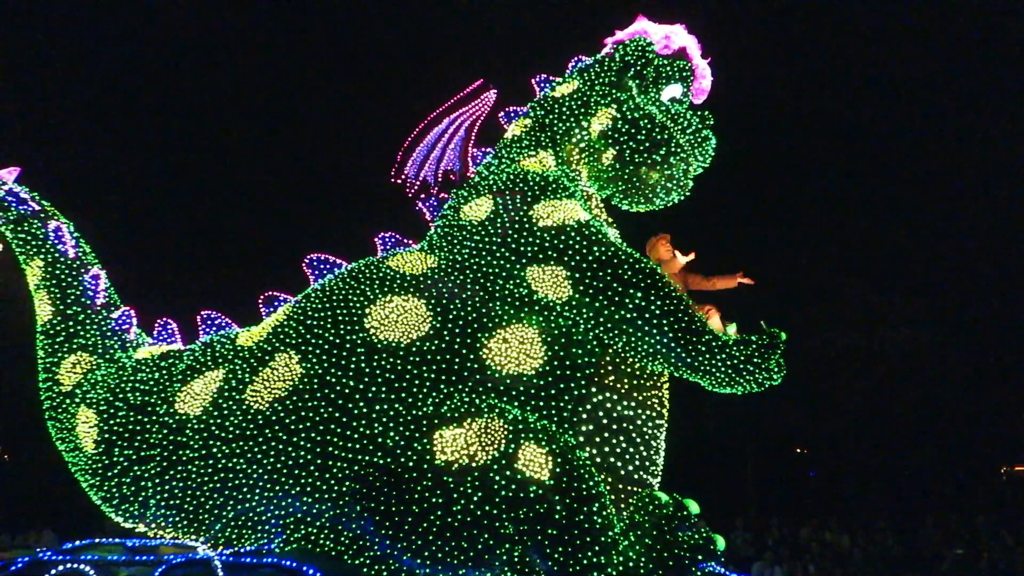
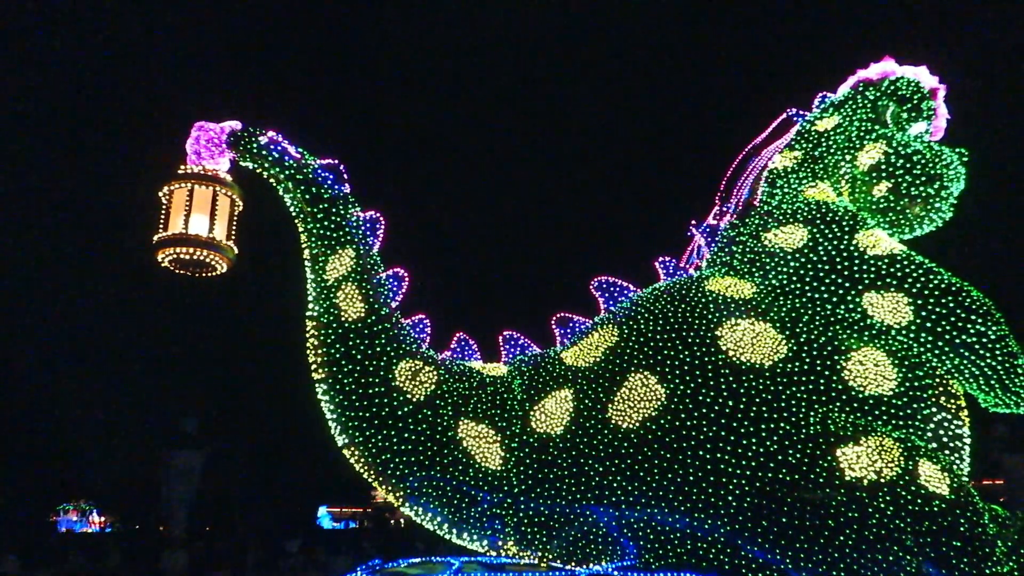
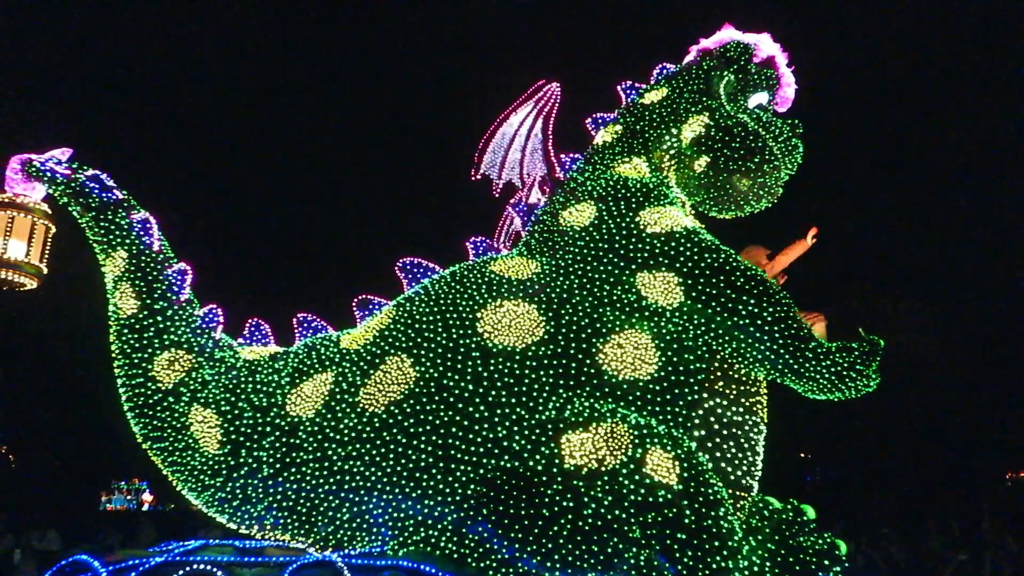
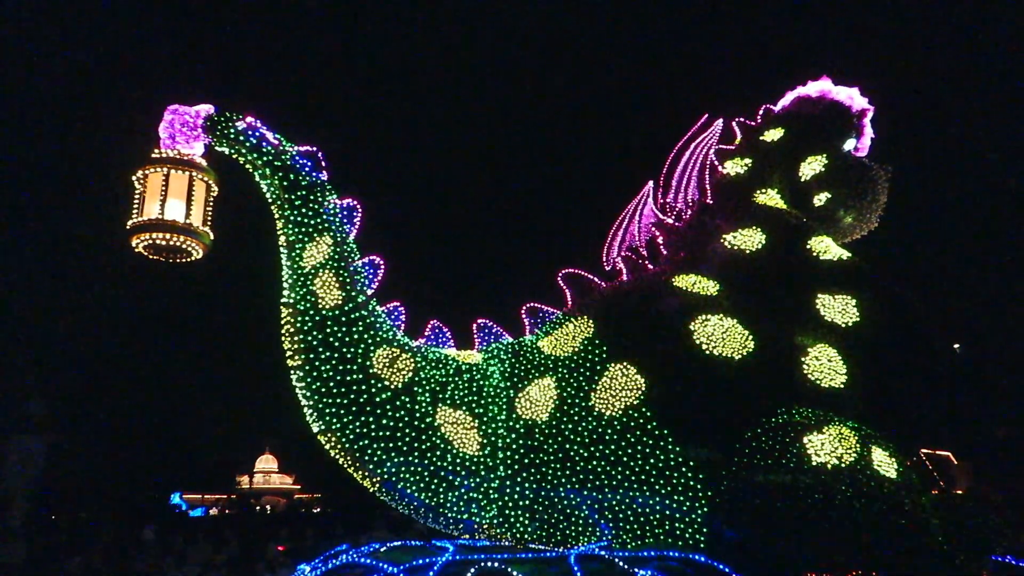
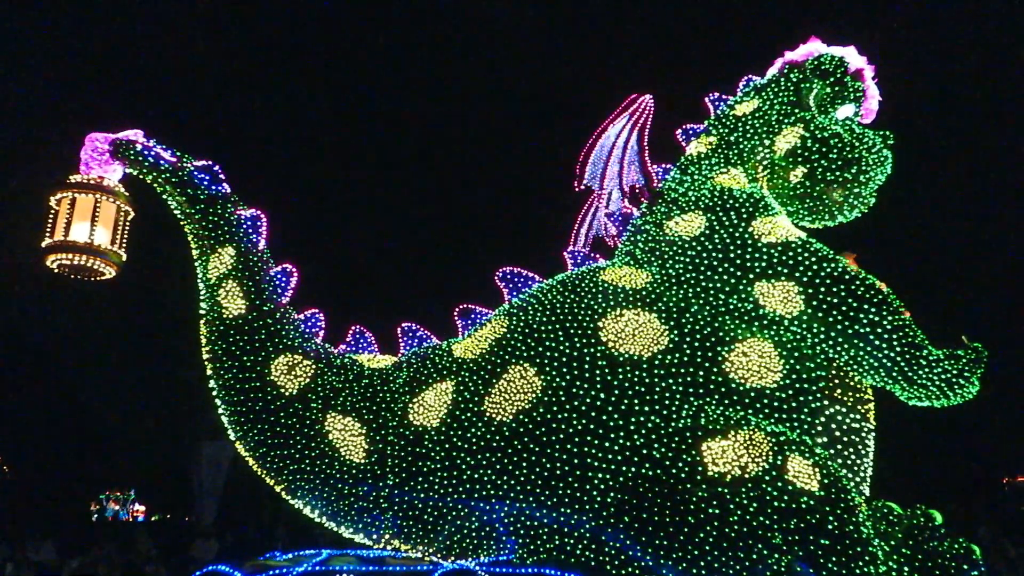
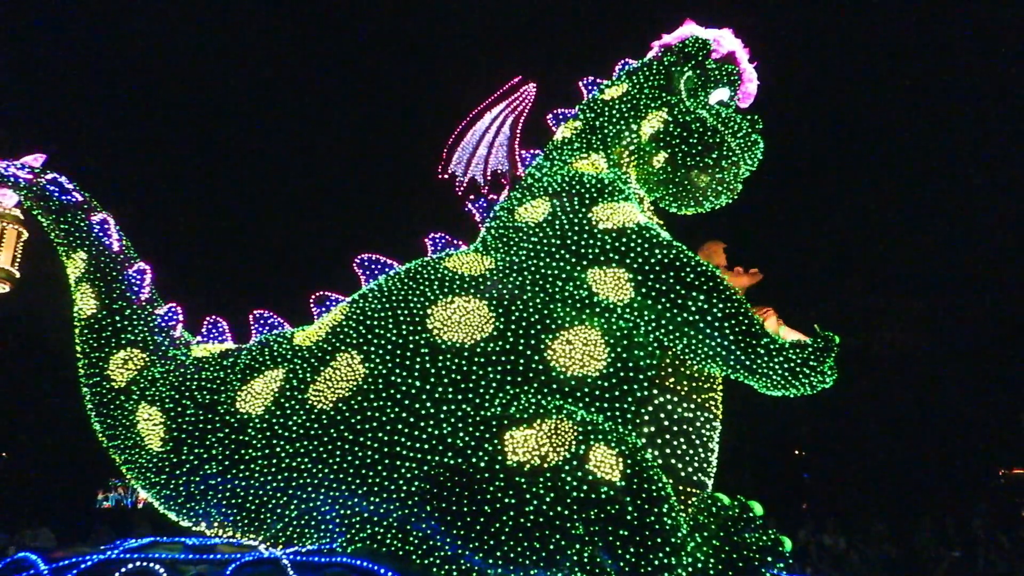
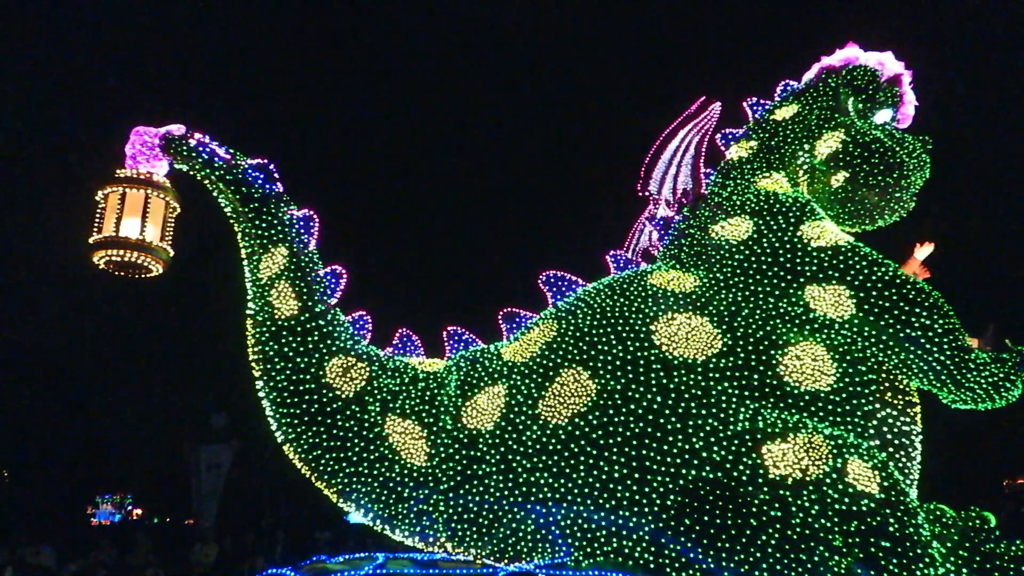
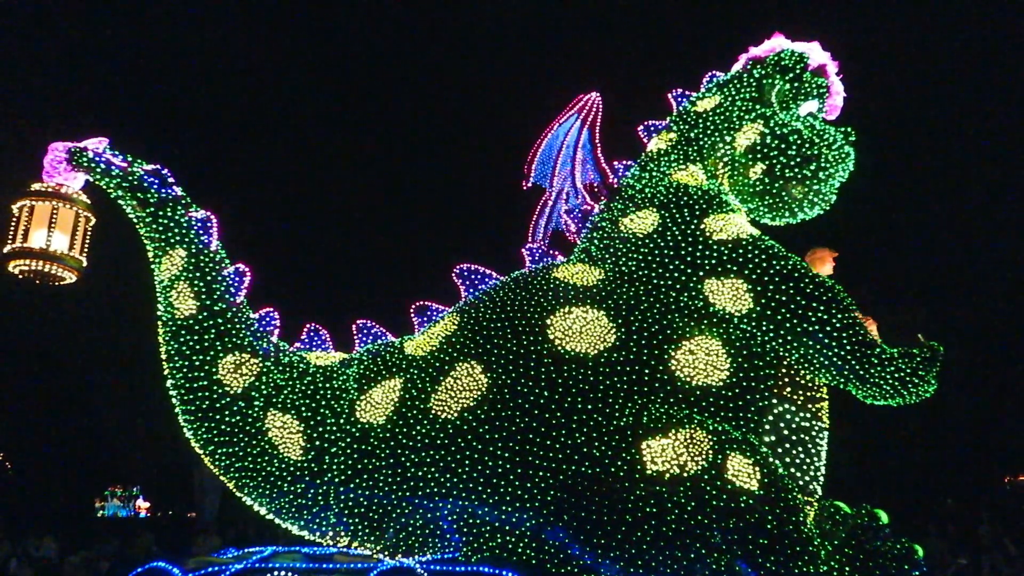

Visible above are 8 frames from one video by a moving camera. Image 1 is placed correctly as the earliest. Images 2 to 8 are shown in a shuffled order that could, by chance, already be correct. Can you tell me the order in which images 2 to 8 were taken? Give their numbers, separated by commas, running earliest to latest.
6, 3, 8, 5, 7, 2, 4
